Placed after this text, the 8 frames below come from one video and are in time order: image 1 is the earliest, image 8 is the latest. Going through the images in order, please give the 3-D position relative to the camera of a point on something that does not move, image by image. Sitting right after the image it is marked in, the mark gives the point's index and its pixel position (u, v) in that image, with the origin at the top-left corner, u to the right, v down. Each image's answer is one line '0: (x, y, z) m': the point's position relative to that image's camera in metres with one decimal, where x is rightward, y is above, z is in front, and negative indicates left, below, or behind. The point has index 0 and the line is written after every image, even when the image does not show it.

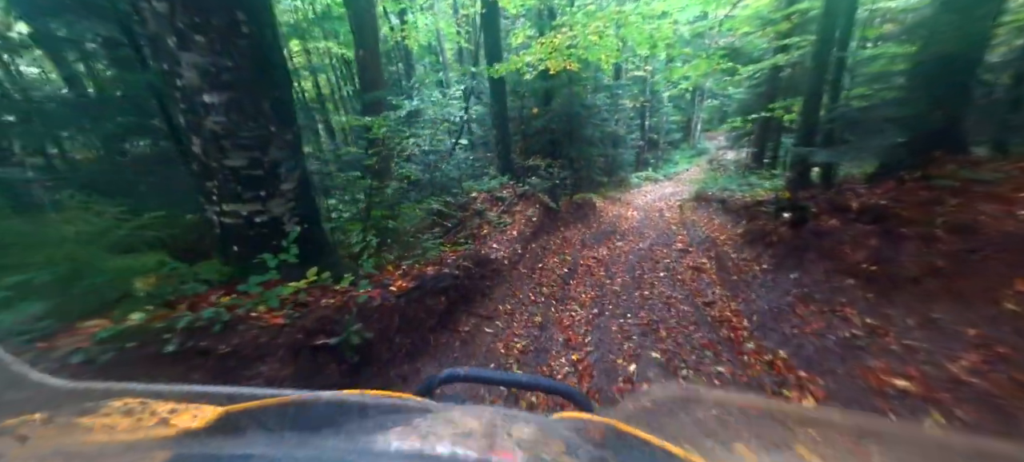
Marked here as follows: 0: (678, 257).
0: (+5.9, -1.1, +12.5) m
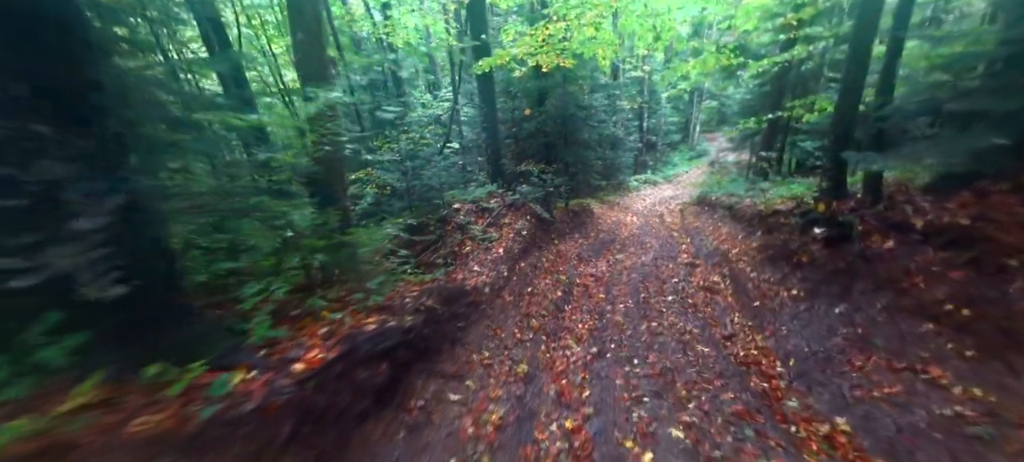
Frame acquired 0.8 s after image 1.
0: (+5.5, -1.5, +11.1) m
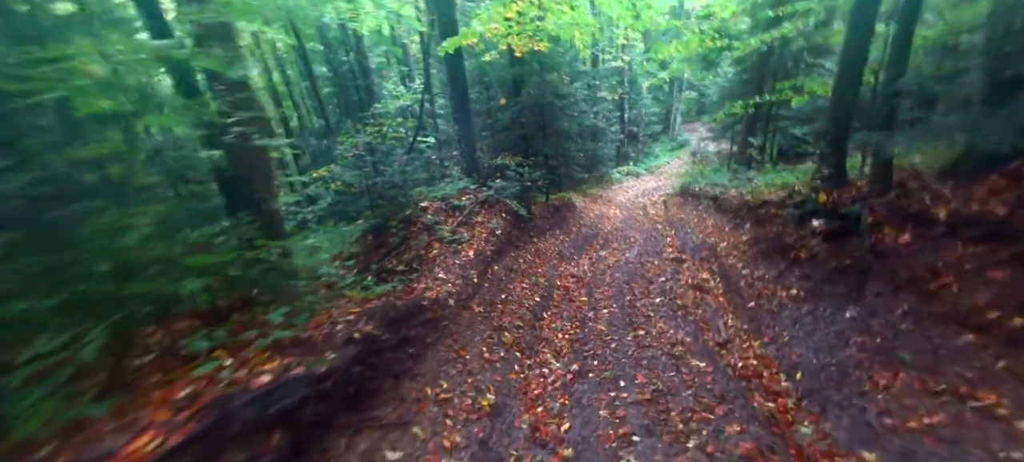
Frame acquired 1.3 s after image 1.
0: (+4.8, -1.3, +10.4) m
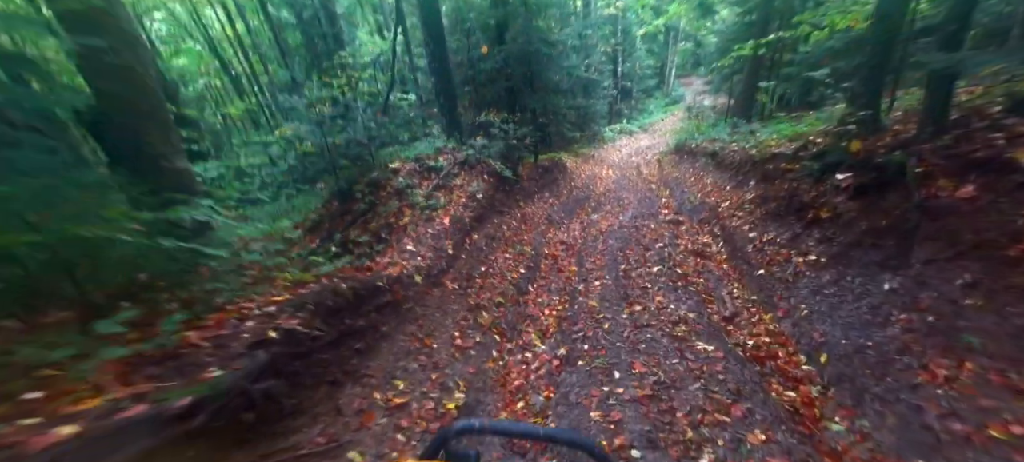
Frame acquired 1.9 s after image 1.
0: (+4.4, -0.2, +9.5) m
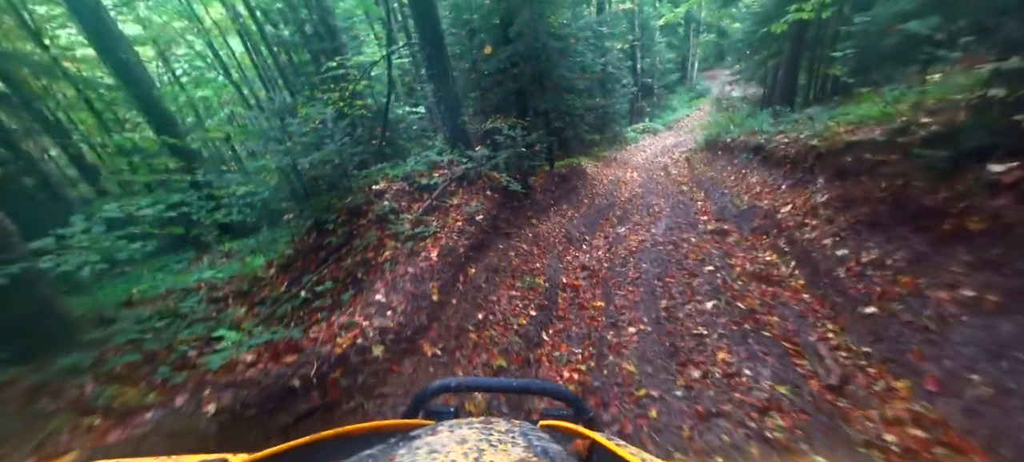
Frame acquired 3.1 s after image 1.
0: (+4.6, -0.6, +7.5) m
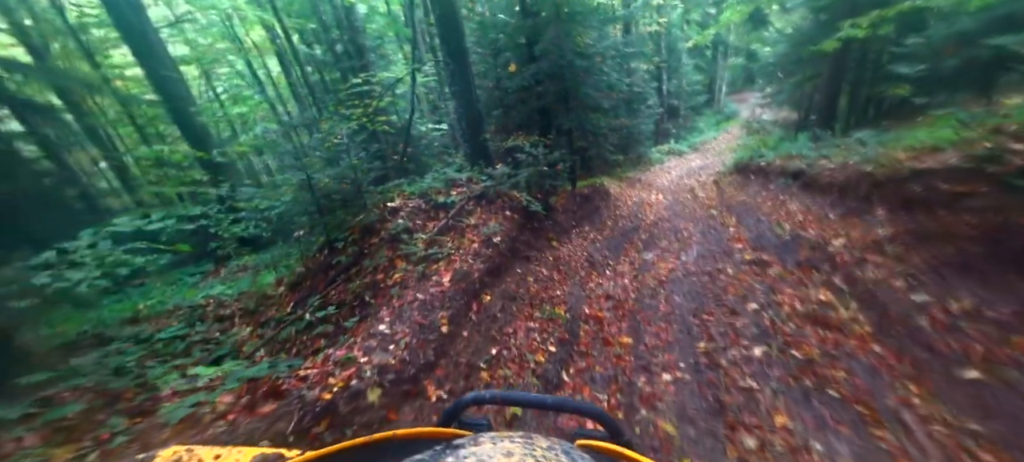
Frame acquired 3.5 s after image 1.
0: (+4.9, -1.2, +6.7) m
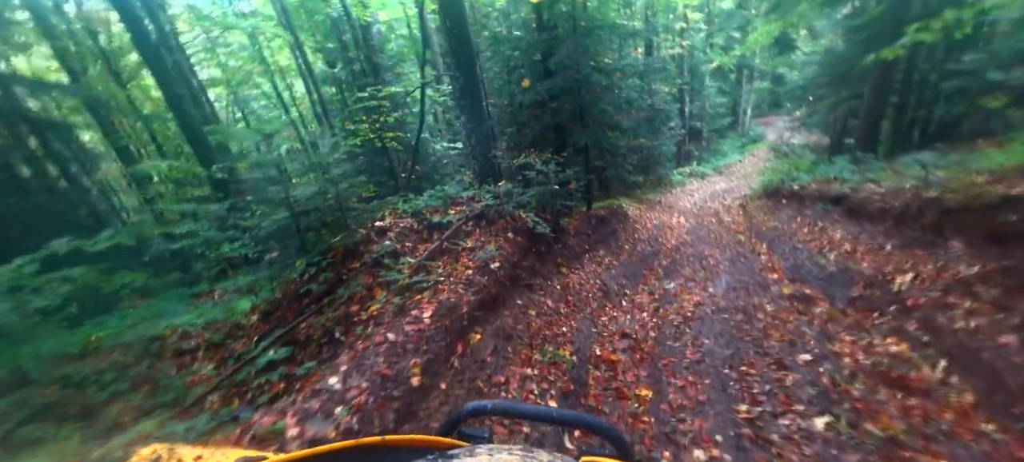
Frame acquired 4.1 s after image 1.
0: (+4.8, -1.7, +5.4) m
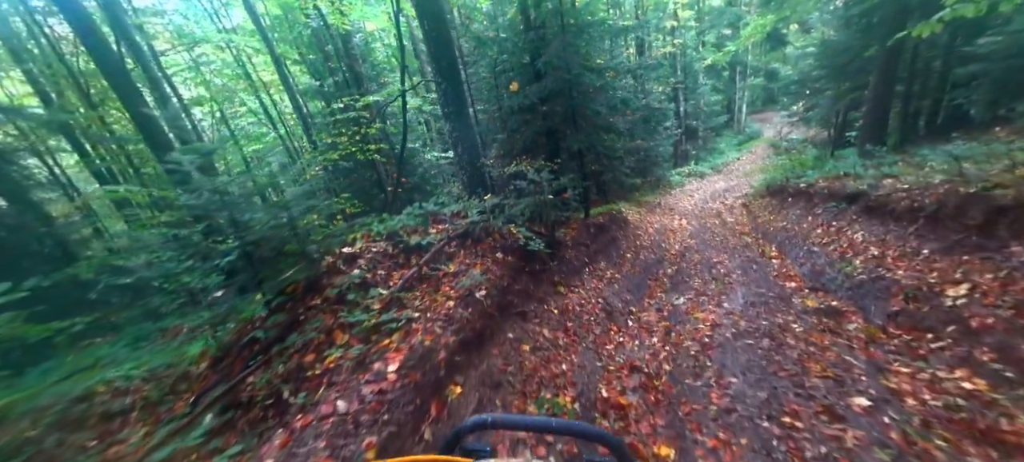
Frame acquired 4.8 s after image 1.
0: (+4.7, -1.9, +4.4) m
